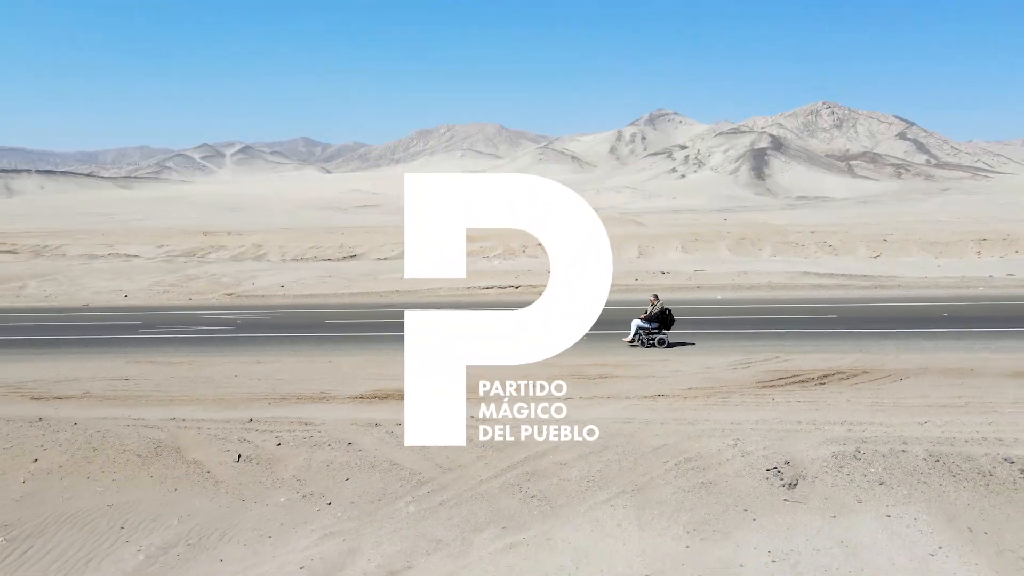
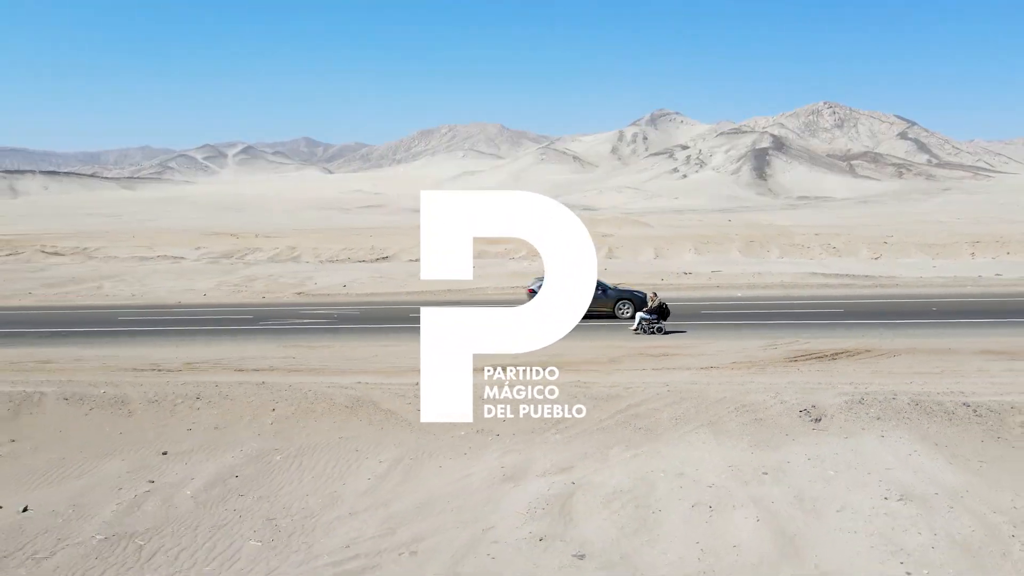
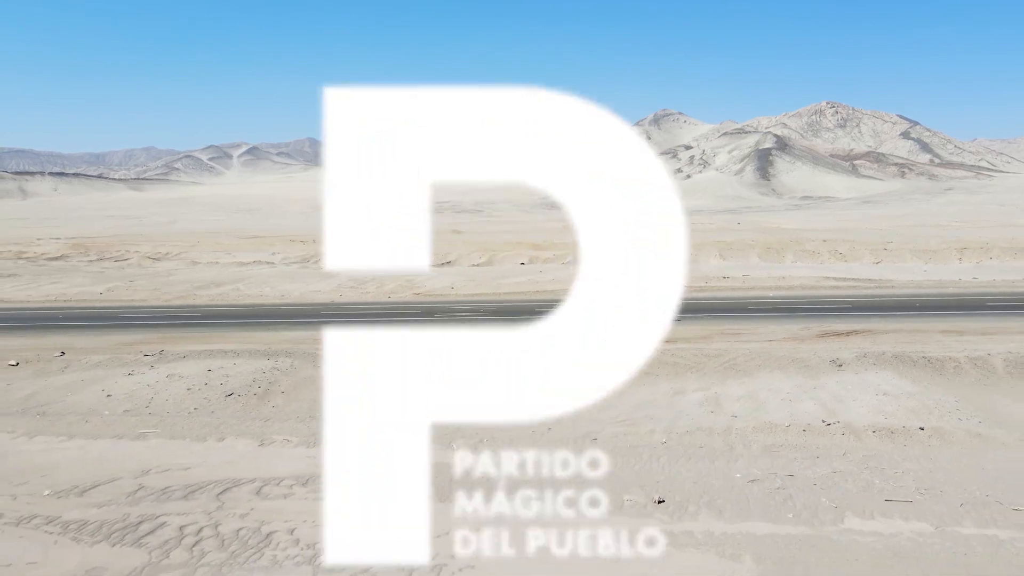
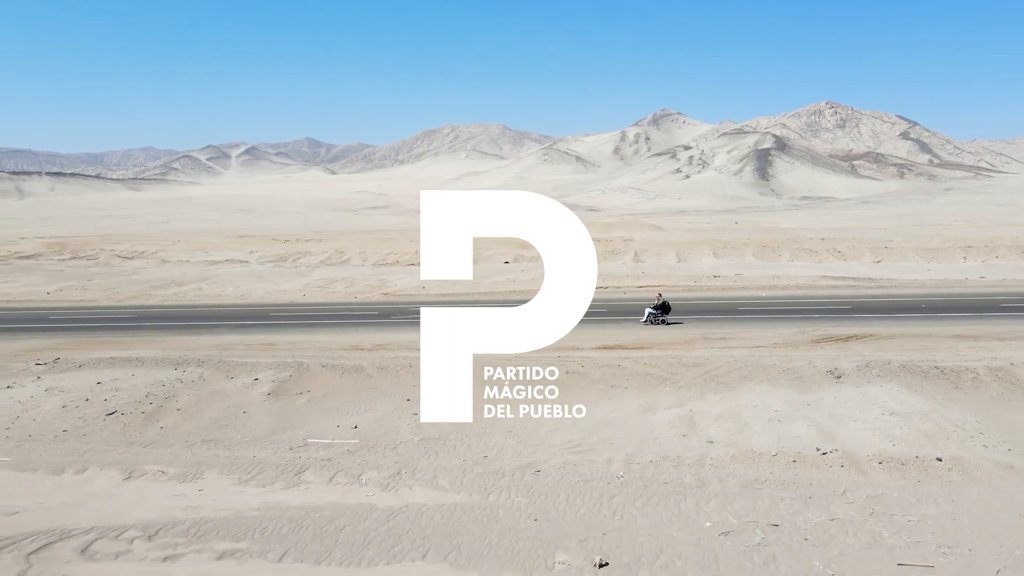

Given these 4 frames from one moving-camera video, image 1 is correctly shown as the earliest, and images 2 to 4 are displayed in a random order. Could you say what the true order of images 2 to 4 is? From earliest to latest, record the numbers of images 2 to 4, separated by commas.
2, 4, 3
